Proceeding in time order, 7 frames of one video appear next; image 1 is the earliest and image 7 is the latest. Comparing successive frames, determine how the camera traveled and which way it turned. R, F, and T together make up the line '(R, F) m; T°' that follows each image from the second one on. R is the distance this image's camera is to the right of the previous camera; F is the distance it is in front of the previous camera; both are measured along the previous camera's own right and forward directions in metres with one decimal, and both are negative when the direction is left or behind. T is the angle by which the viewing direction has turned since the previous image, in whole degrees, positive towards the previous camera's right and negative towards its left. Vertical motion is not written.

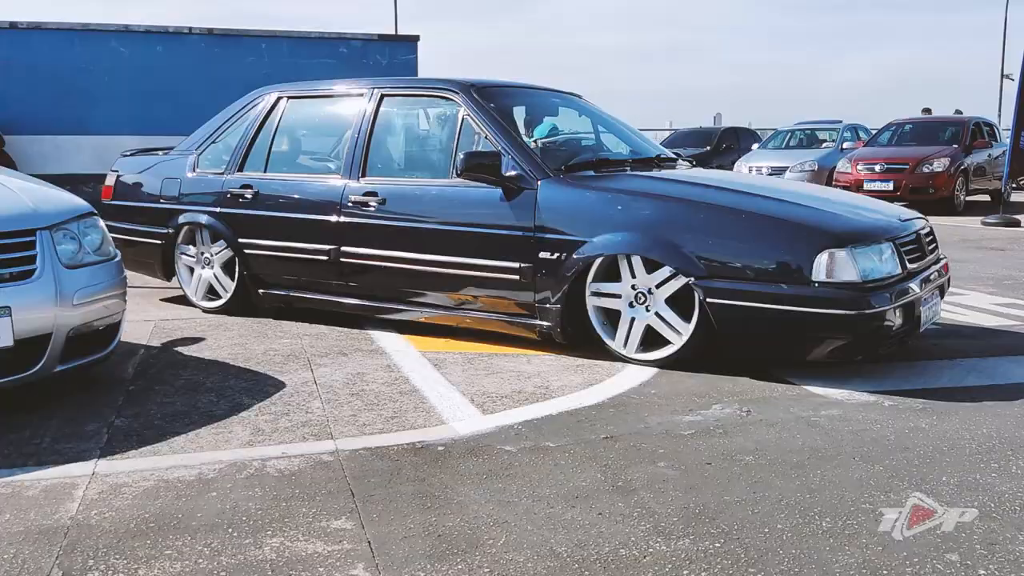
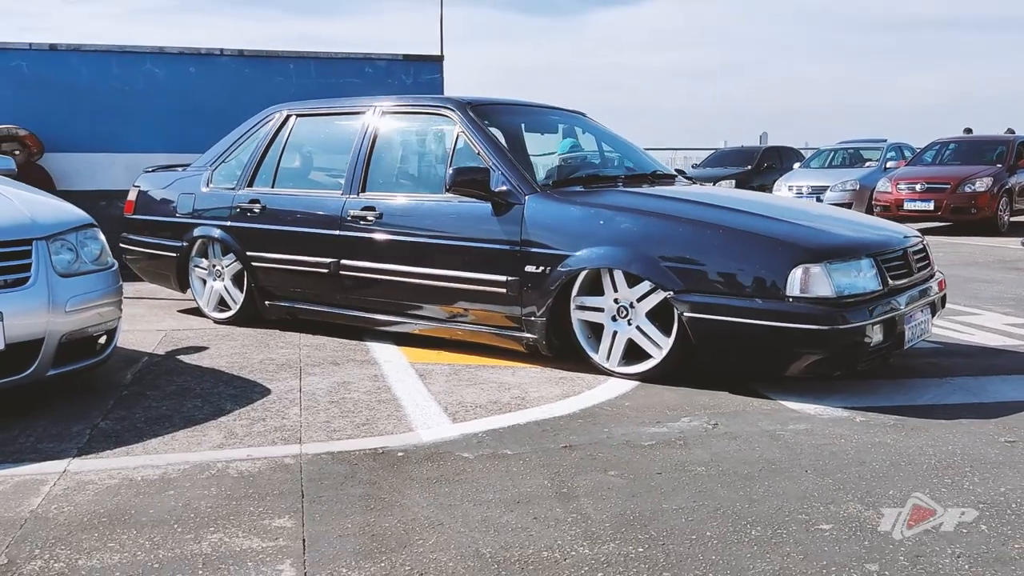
(+0.3, -0.1) m; -3°
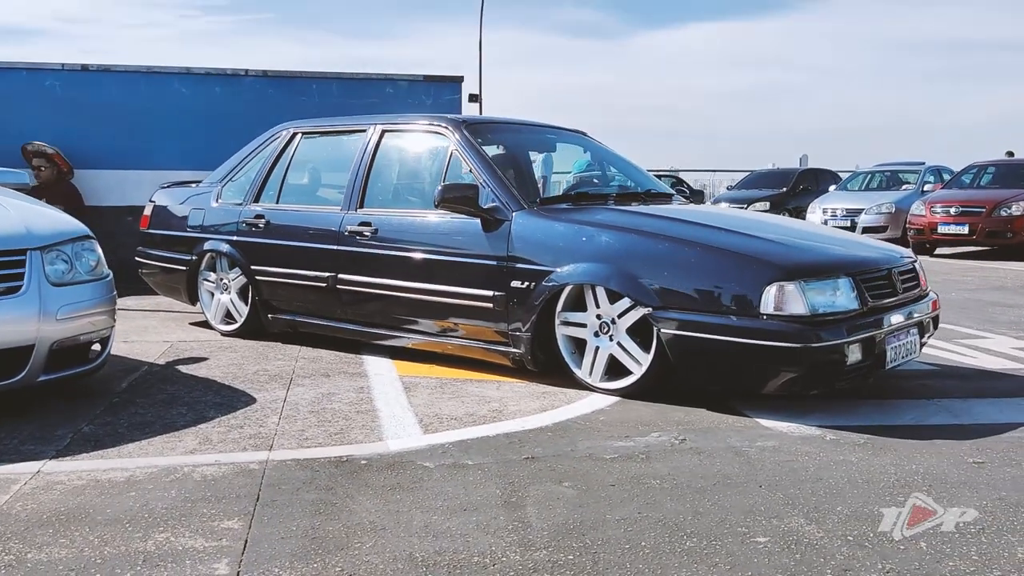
(+0.3, 0.0) m; -3°
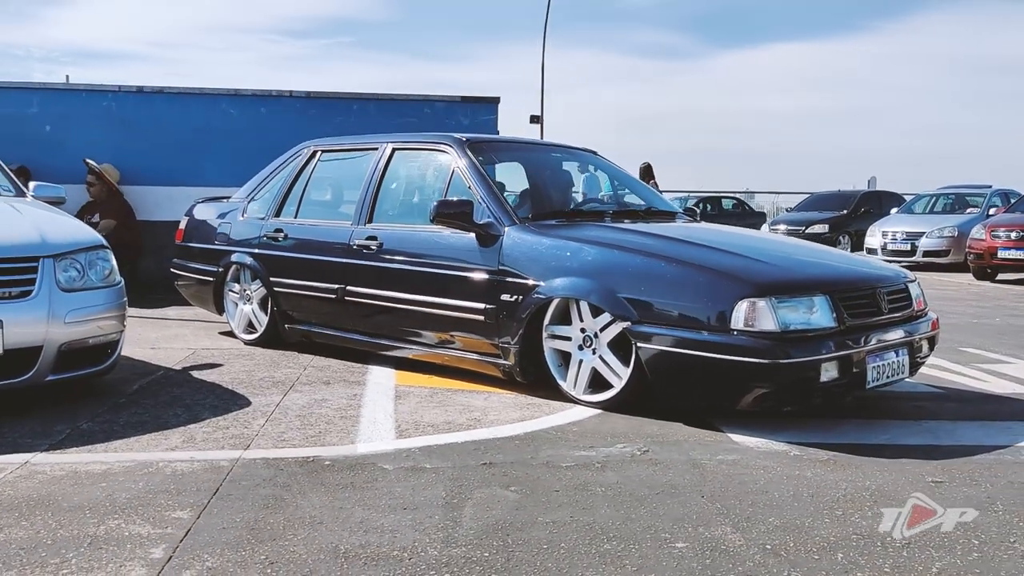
(+0.4, -0.1) m; -4°
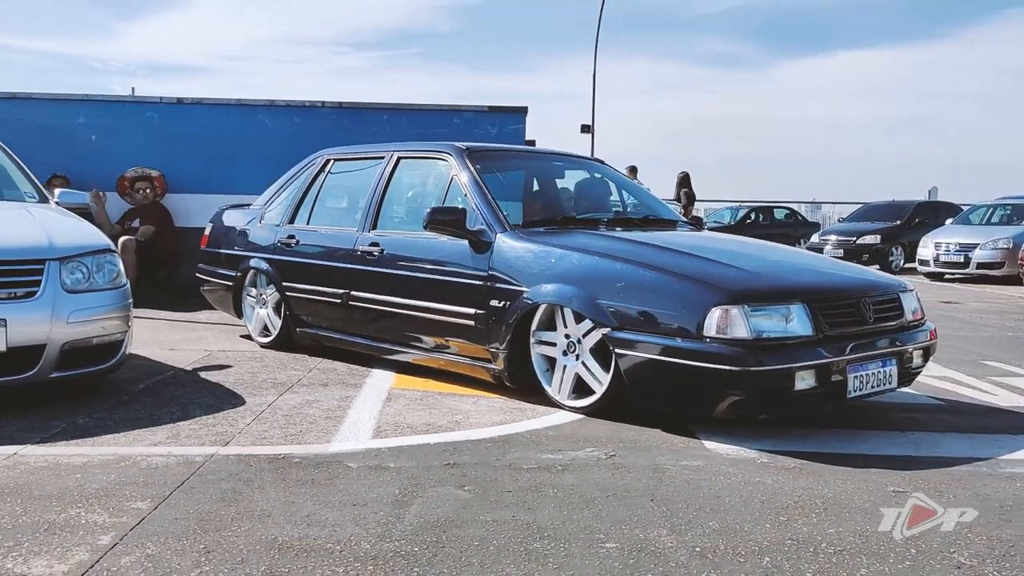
(+0.4, -0.1) m; -4°
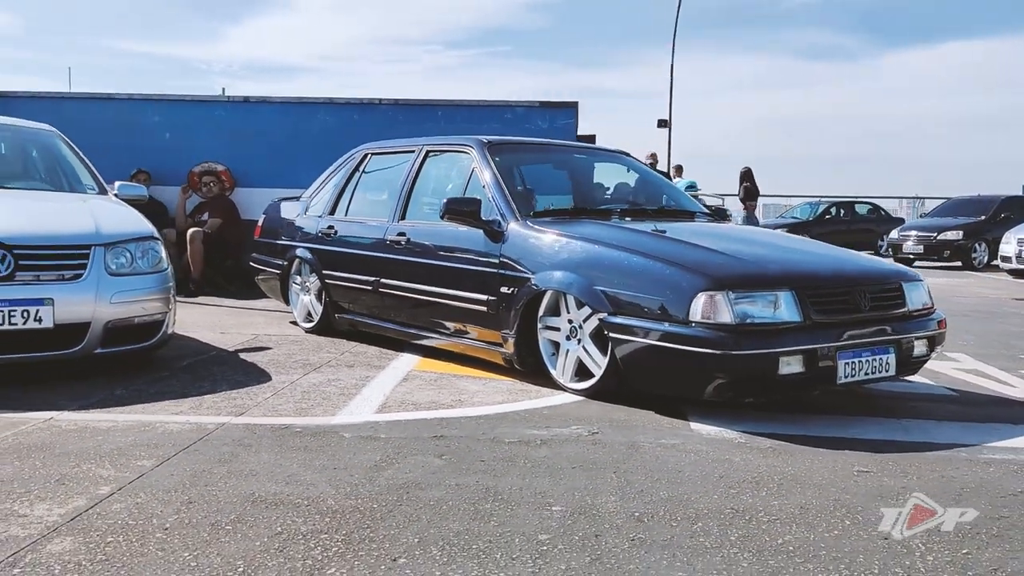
(+0.4, -0.2) m; -5°
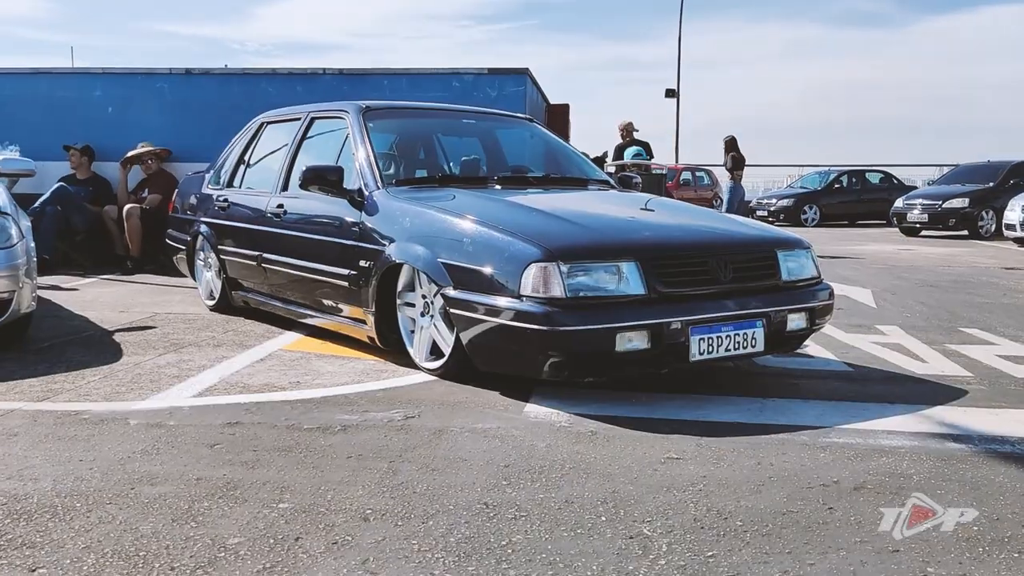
(+0.8, +0.3) m; -2°
